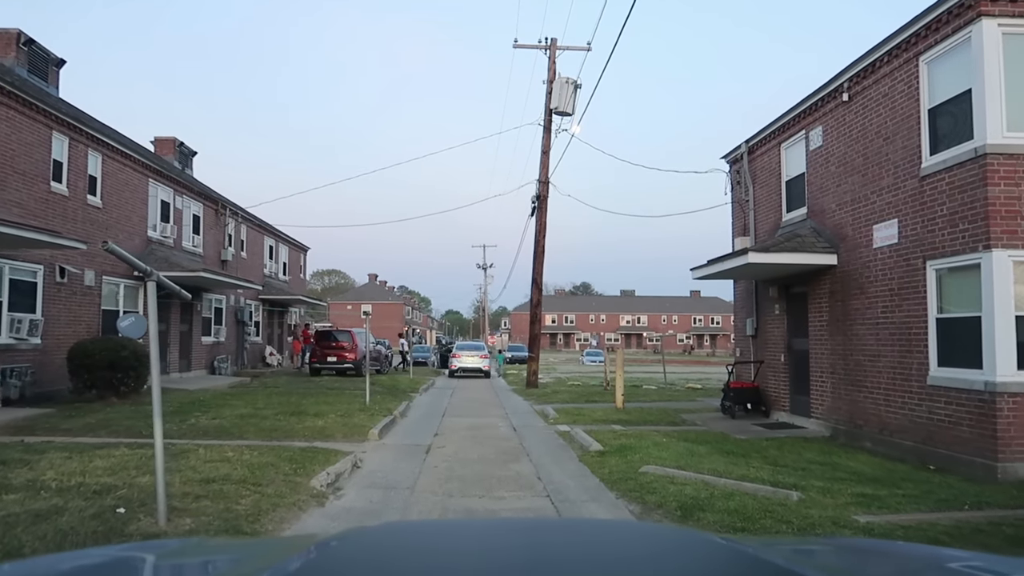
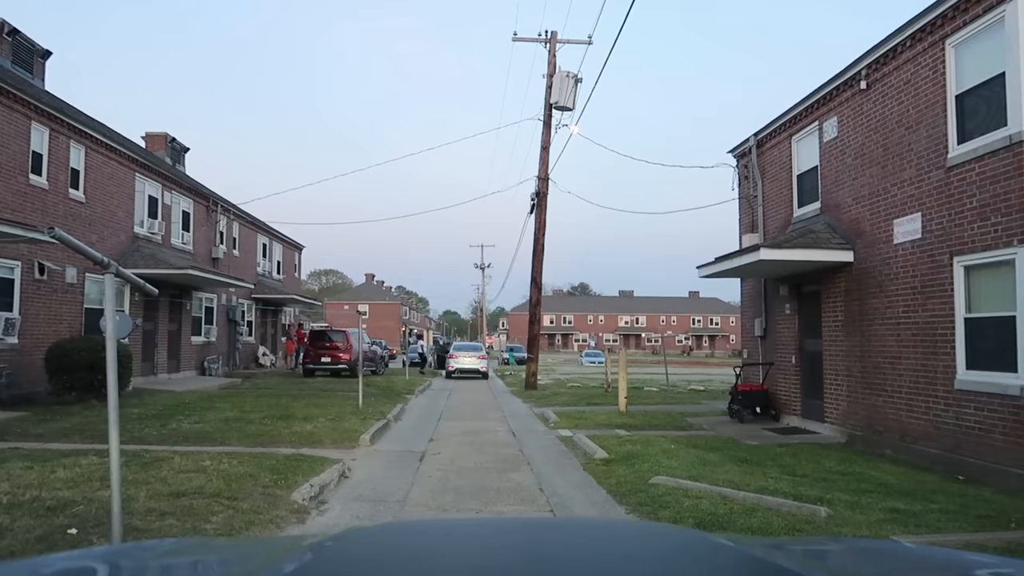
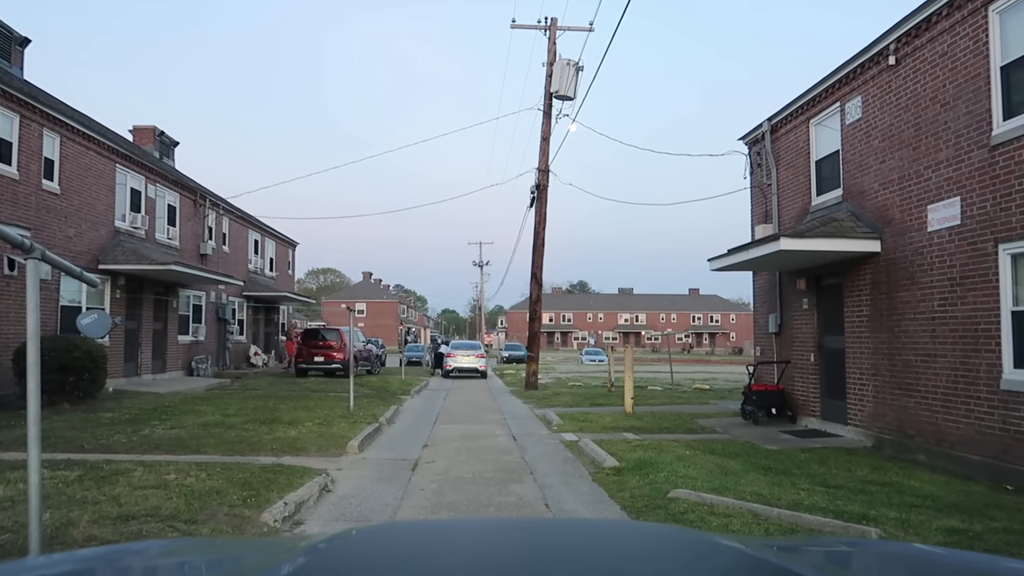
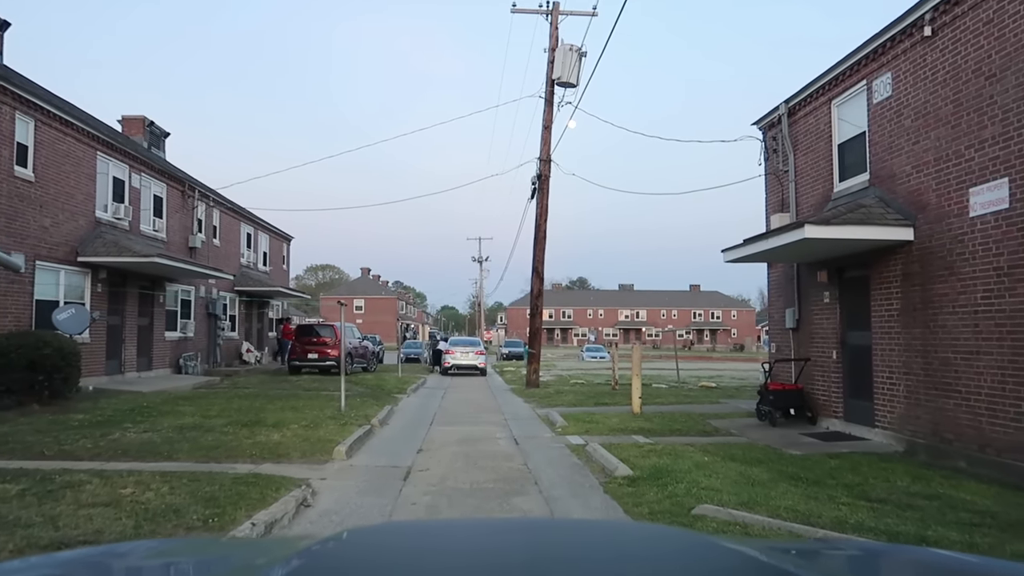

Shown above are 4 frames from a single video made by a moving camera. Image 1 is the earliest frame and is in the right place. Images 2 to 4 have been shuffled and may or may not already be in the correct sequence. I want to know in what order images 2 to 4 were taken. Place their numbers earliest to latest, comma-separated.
2, 3, 4
